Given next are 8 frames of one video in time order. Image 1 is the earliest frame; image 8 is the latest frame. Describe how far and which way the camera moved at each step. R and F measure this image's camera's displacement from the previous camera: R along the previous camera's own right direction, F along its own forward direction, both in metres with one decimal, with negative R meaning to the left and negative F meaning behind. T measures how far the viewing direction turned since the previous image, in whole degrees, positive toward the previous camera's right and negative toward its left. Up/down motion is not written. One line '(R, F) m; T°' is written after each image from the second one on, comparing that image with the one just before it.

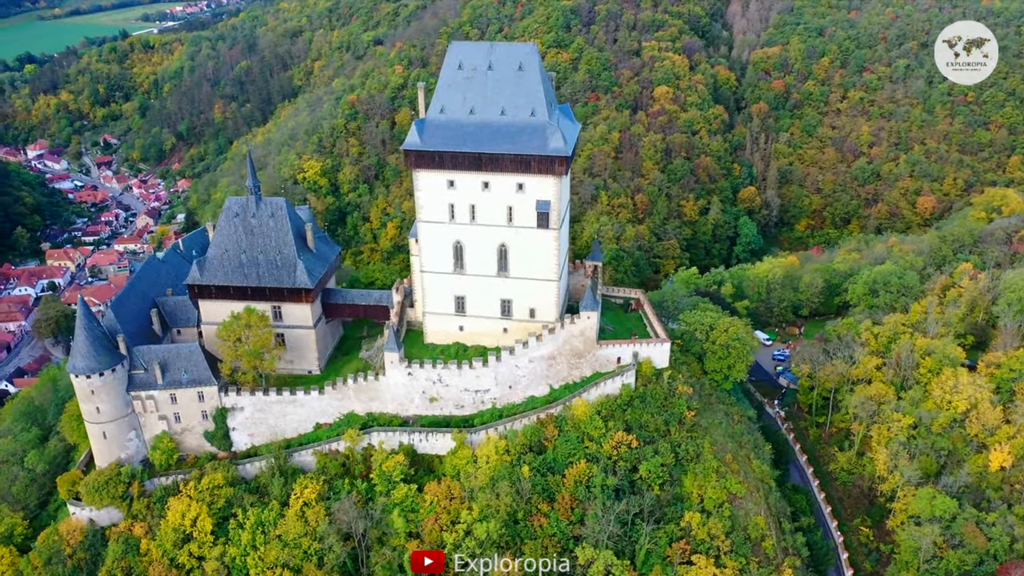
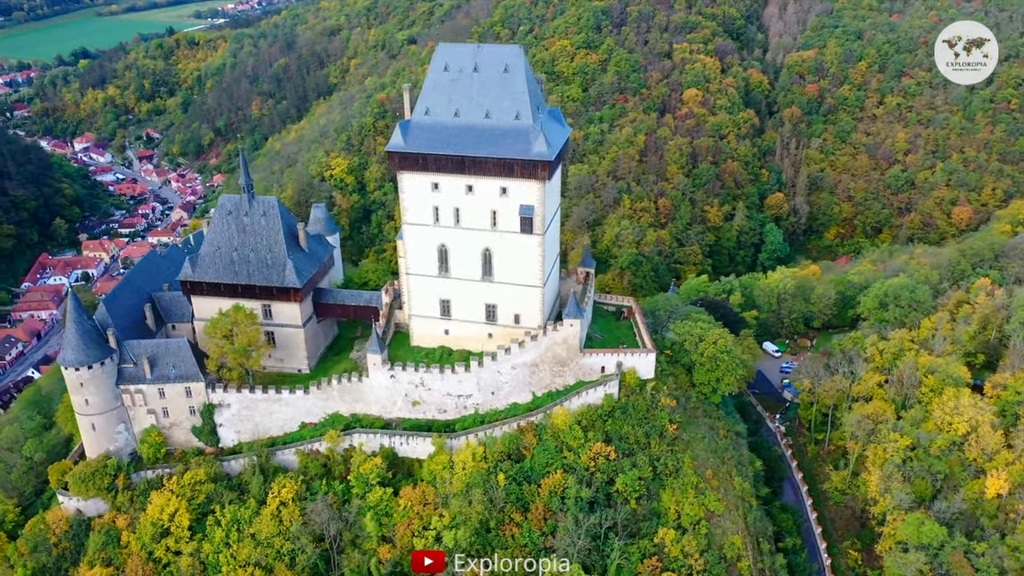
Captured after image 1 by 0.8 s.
(+2.8, +0.6) m; -3°
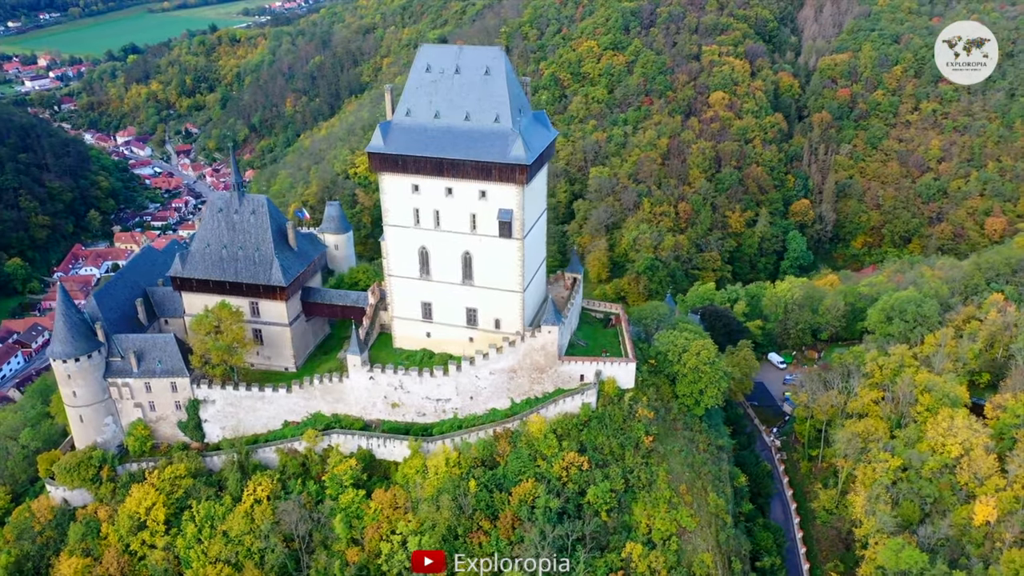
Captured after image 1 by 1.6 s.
(+2.9, +0.6) m; -3°
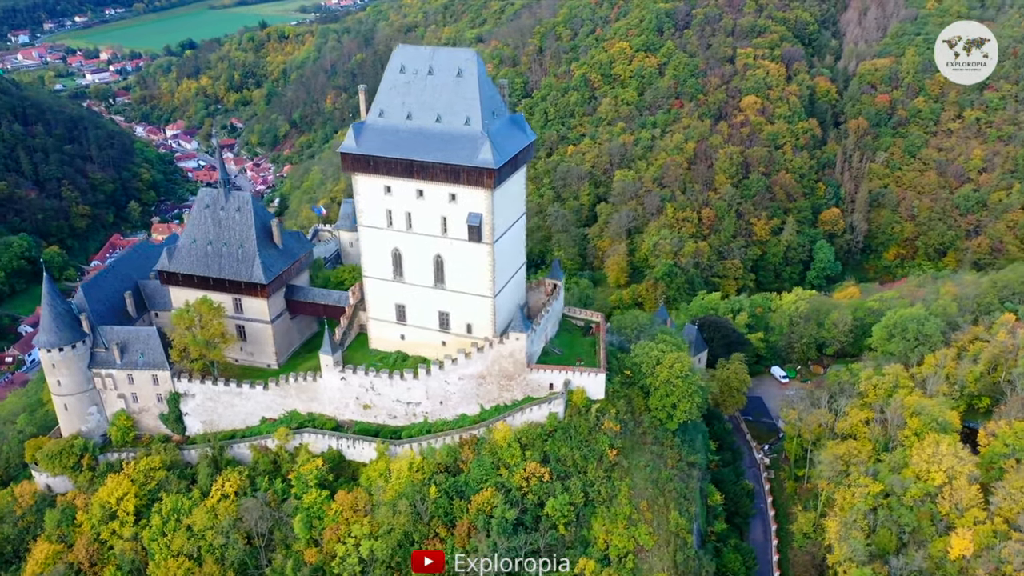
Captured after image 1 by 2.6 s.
(+3.7, +0.7) m; -3°
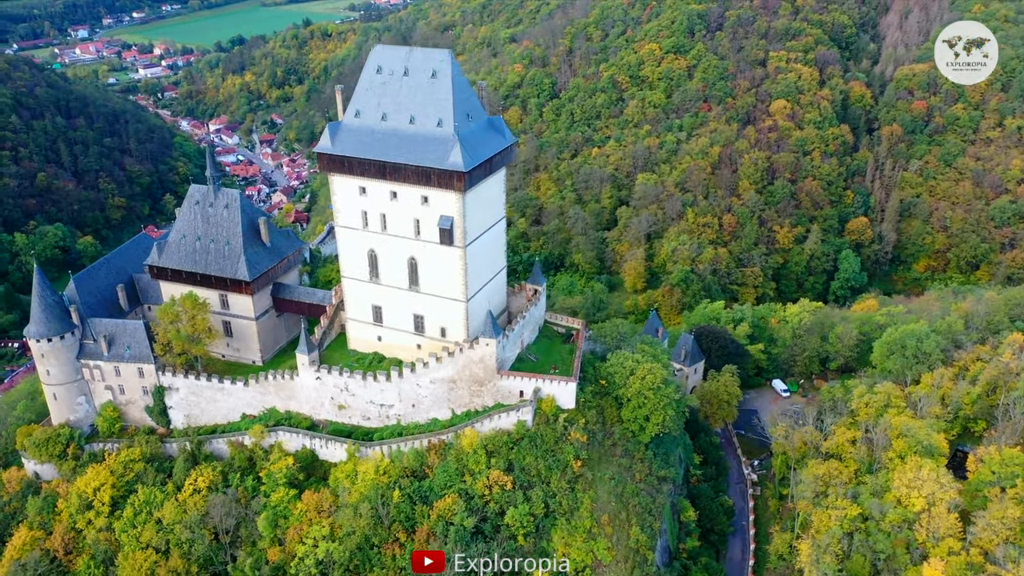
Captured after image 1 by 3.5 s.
(+3.3, +0.6) m; -3°
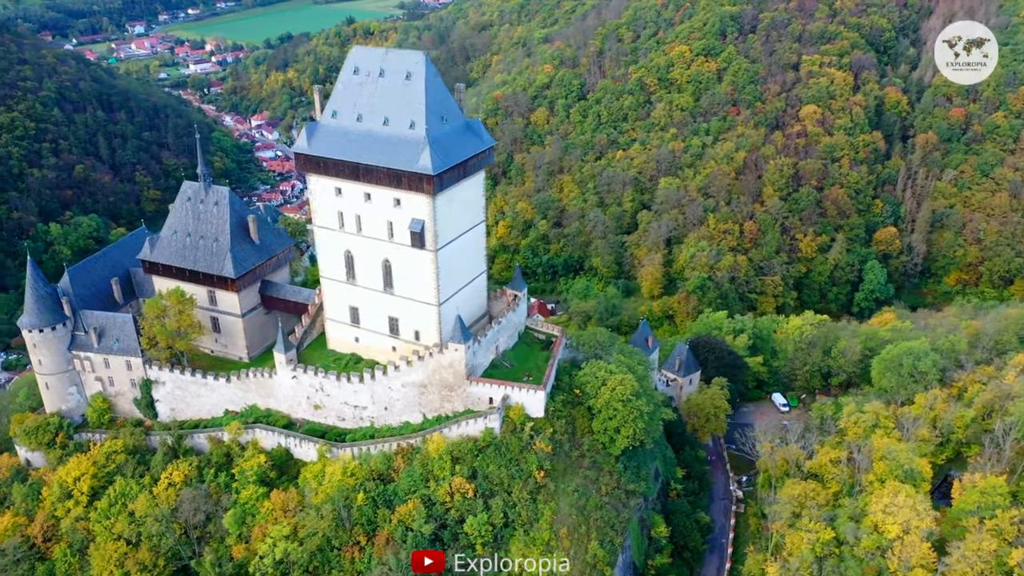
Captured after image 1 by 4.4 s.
(+3.3, +0.6) m; -3°
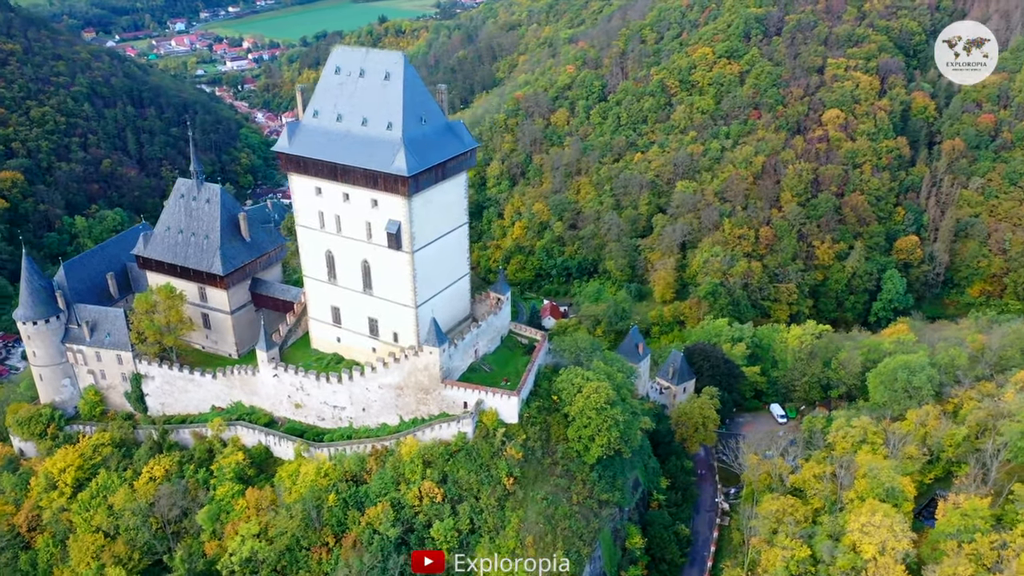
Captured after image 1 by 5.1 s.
(+2.6, +0.4) m; -2°
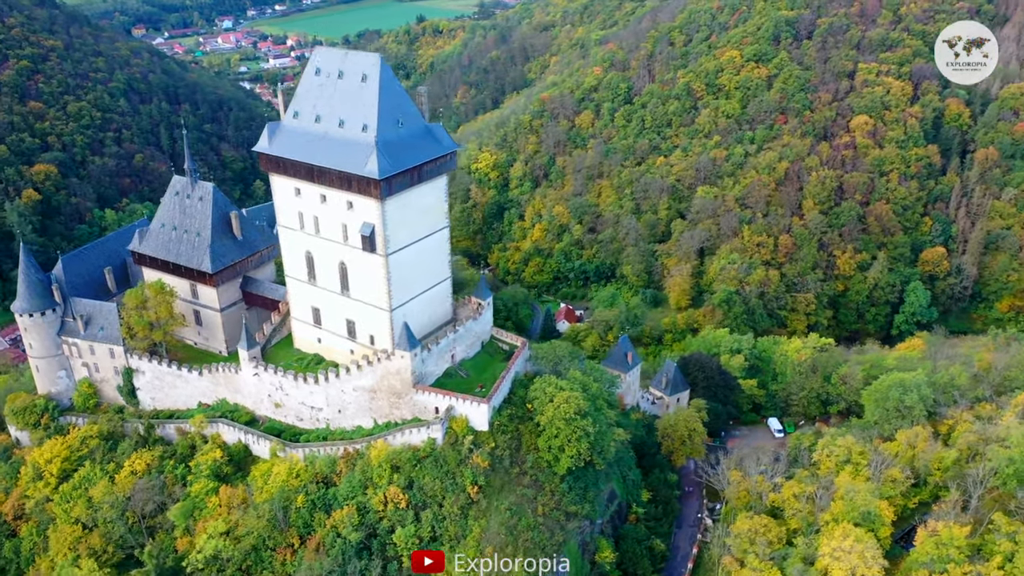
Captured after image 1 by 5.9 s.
(+2.9, +0.5) m; -3°
